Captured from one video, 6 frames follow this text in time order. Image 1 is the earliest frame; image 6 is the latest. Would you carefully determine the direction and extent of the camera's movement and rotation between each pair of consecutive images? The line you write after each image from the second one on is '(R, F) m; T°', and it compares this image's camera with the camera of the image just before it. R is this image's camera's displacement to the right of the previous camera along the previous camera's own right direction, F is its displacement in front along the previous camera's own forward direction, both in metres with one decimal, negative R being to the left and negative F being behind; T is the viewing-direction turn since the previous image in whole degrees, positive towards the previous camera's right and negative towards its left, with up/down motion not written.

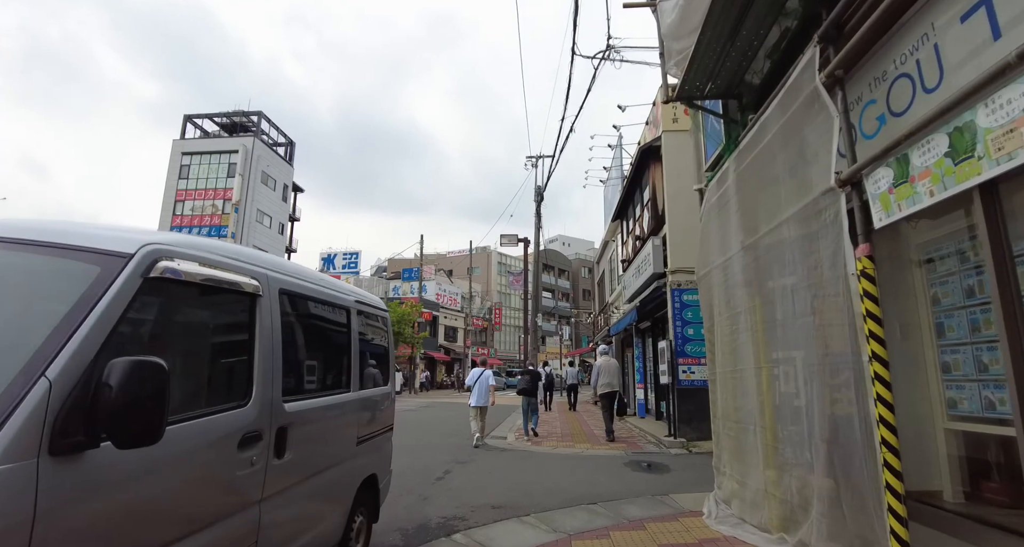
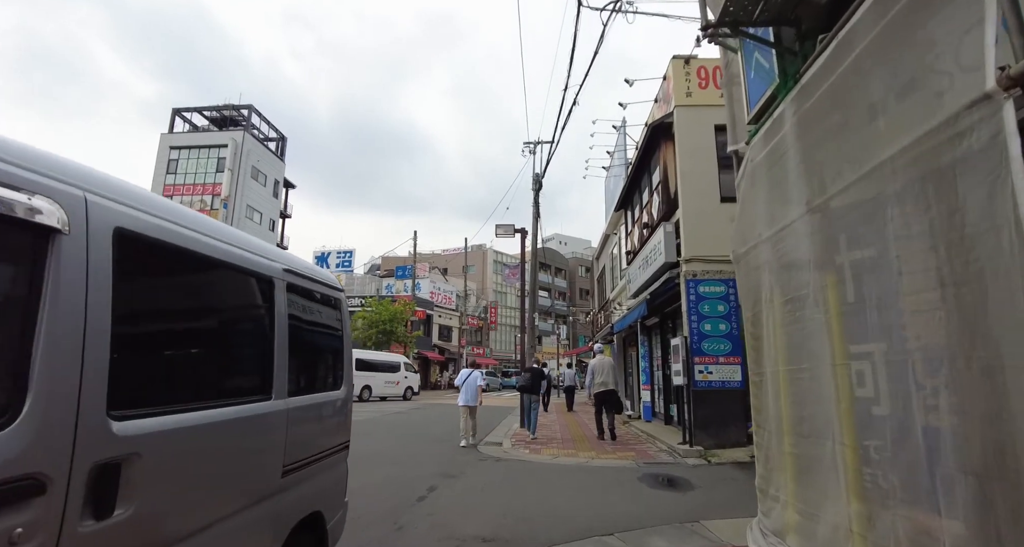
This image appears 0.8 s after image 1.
(0.0, +1.1) m; 0°
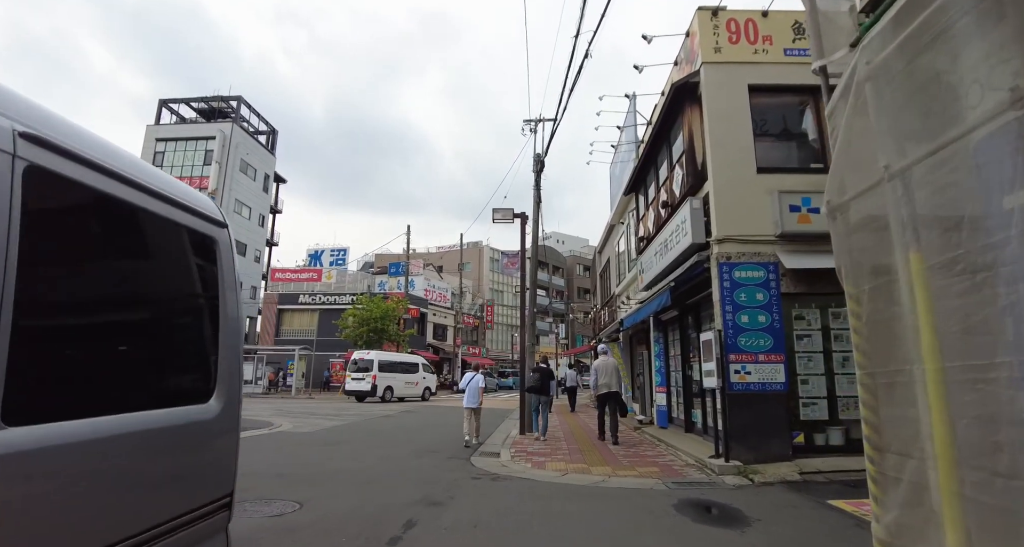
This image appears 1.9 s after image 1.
(-0.1, +1.5) m; 0°
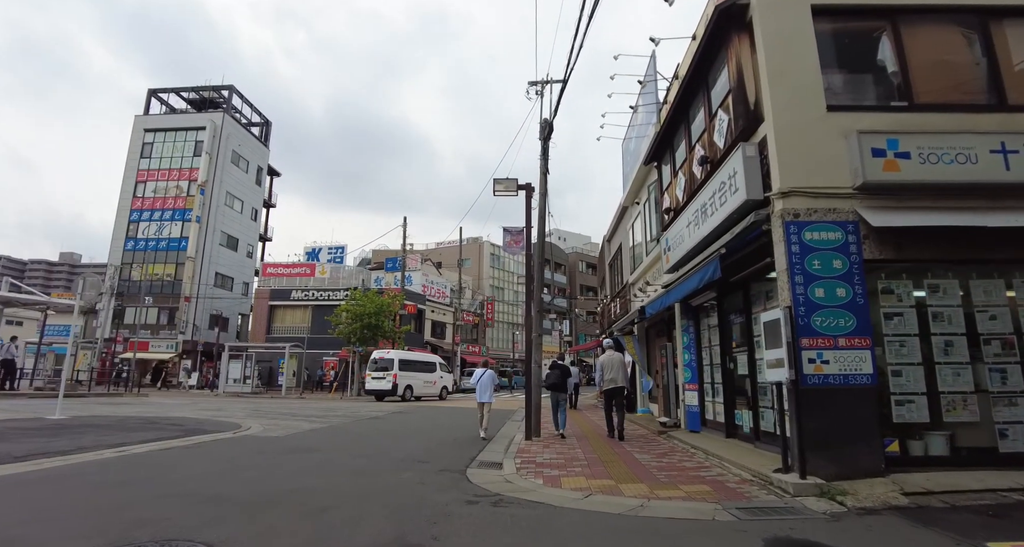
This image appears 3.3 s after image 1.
(-0.1, +1.8) m; 0°
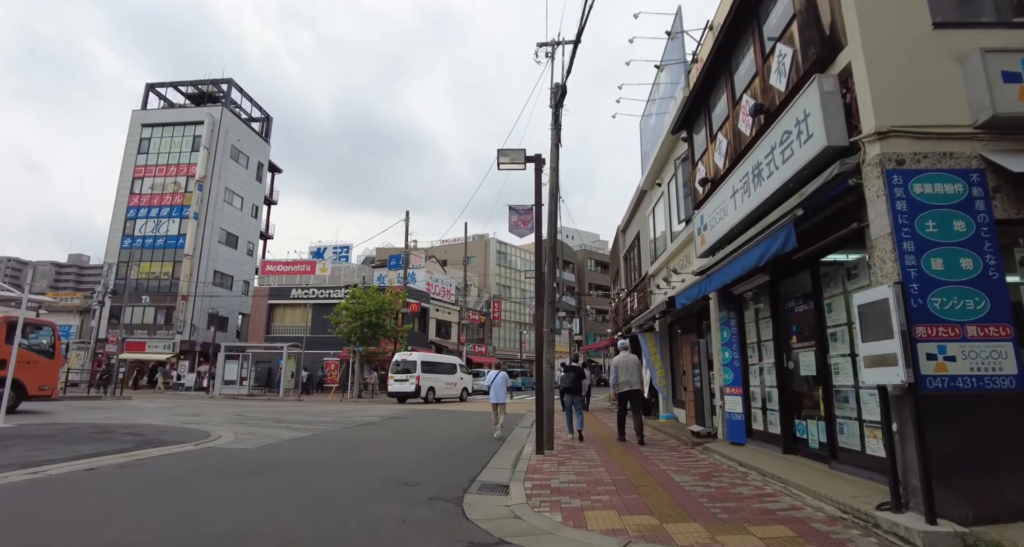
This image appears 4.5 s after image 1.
(0.0, +1.6) m; -1°
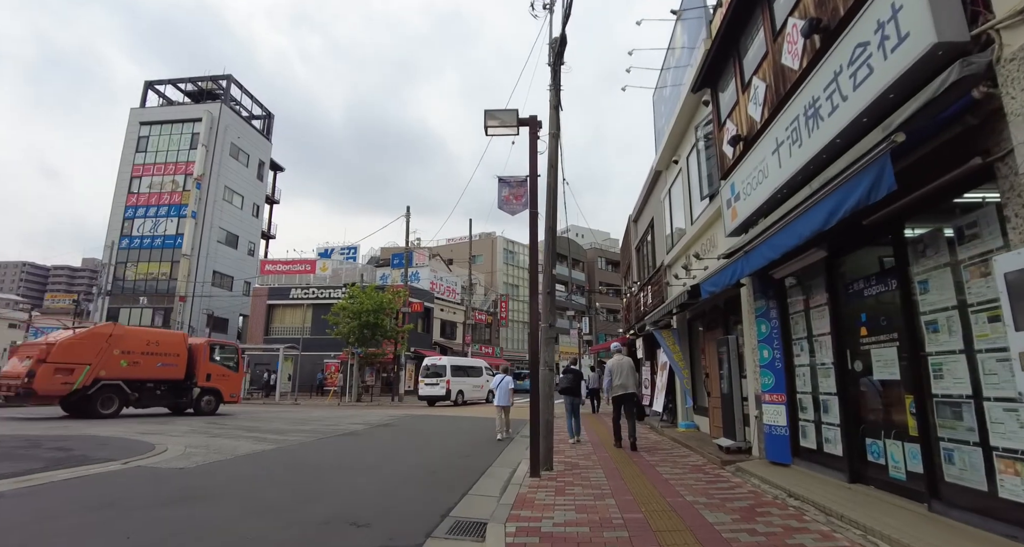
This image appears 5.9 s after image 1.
(+0.3, +1.7) m; -1°
